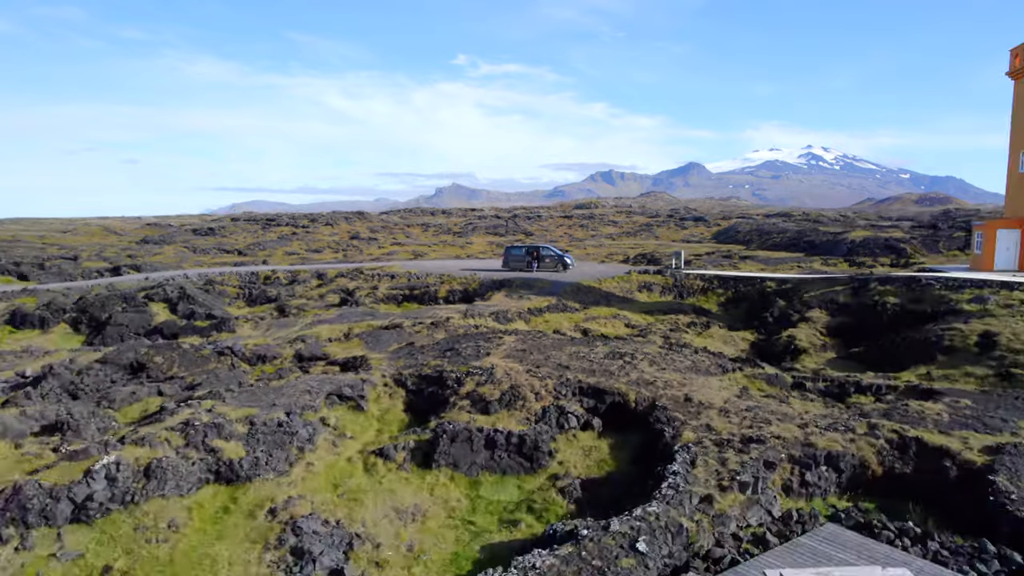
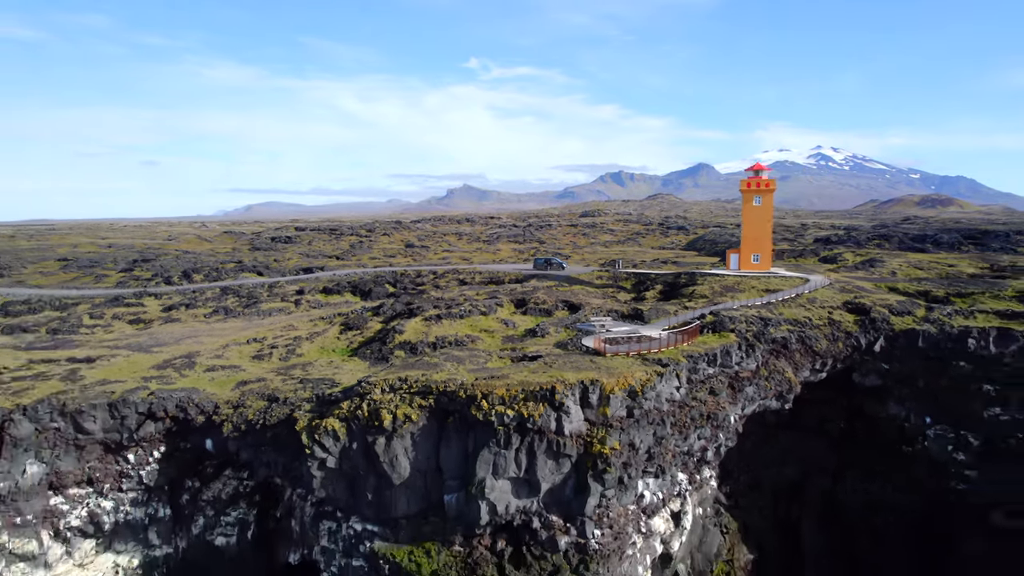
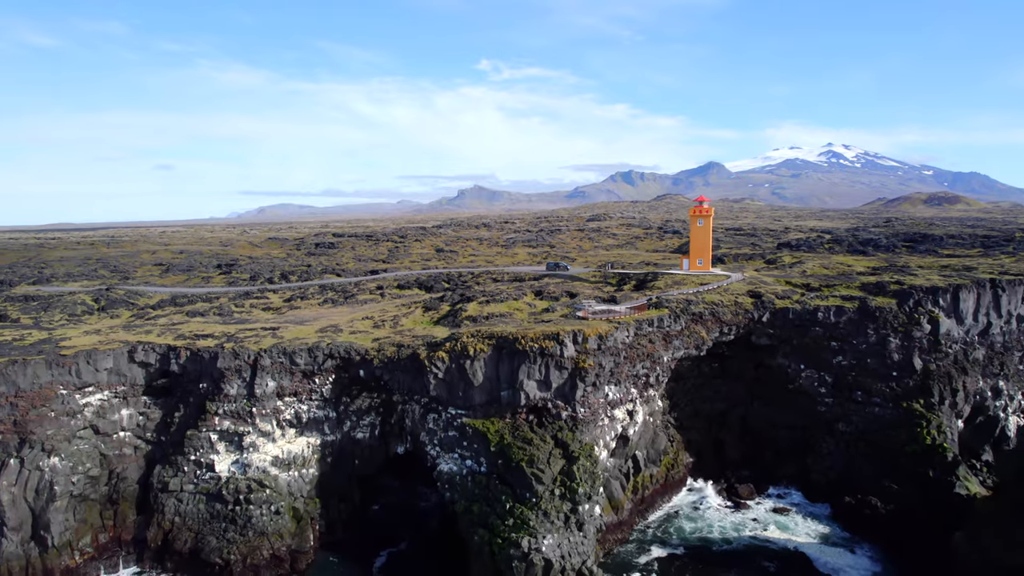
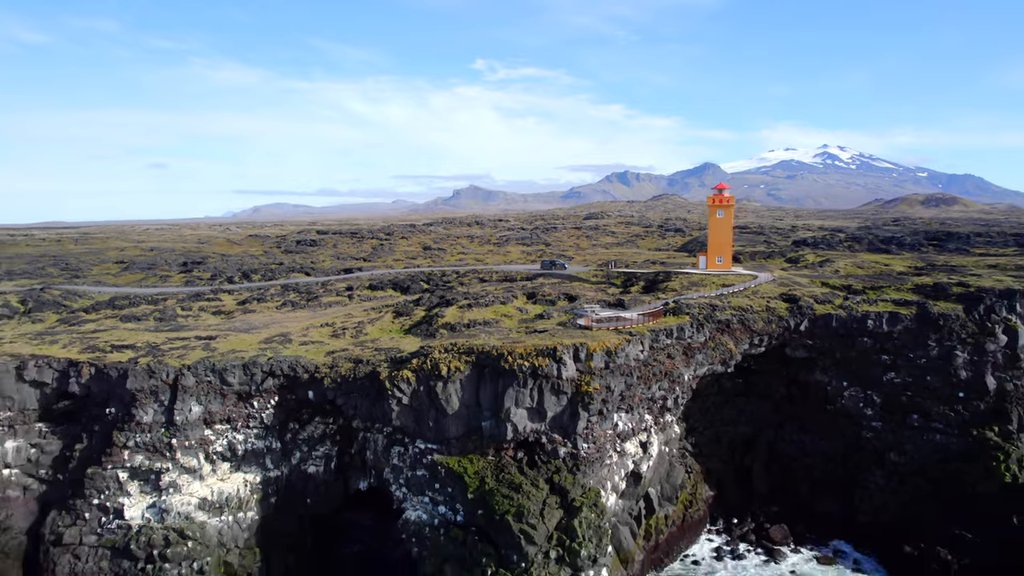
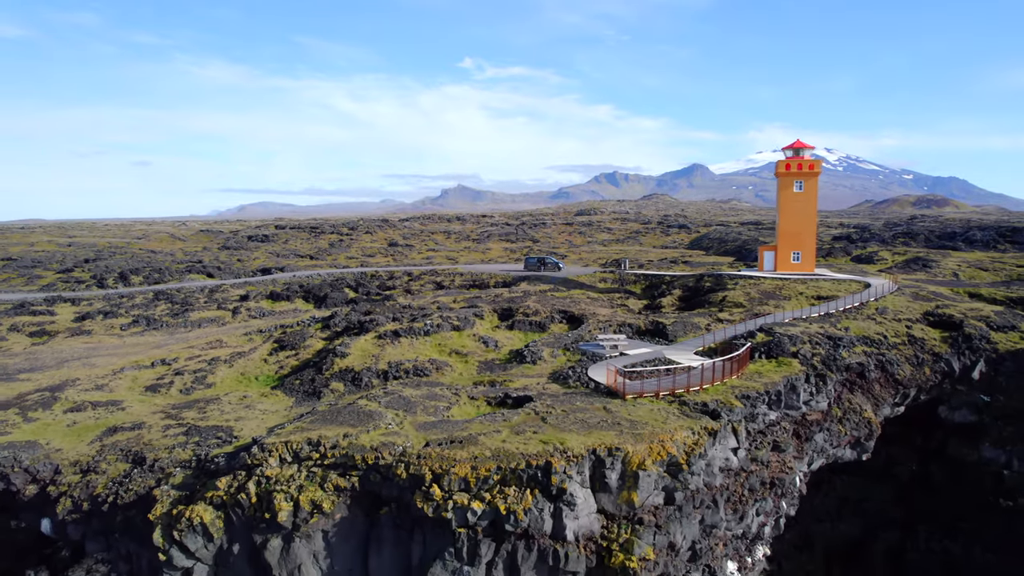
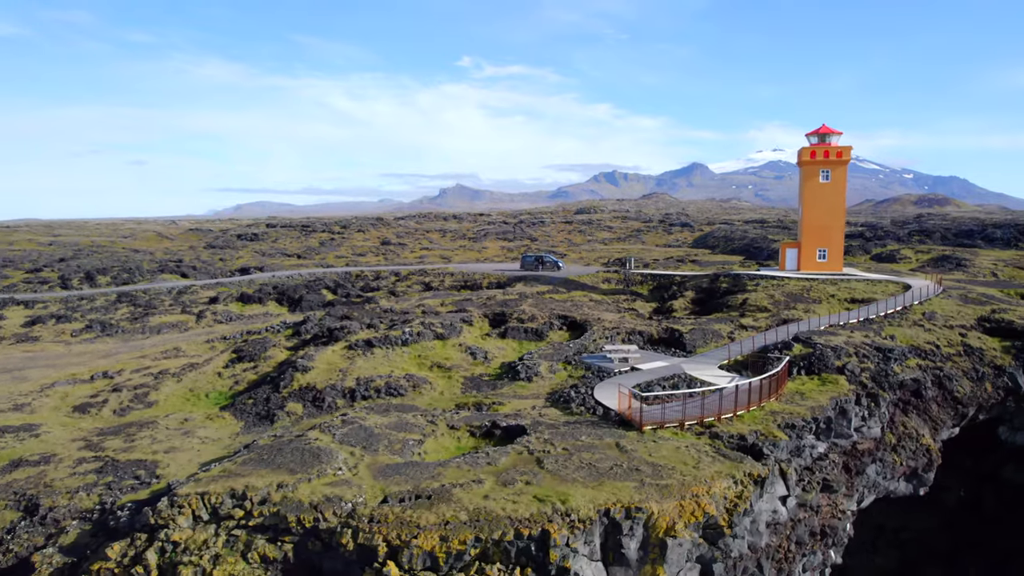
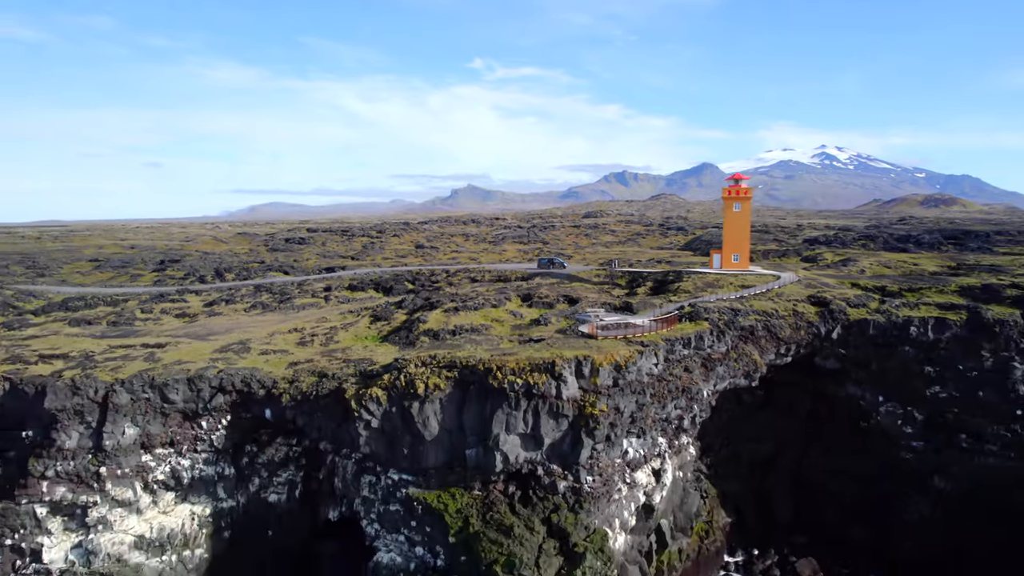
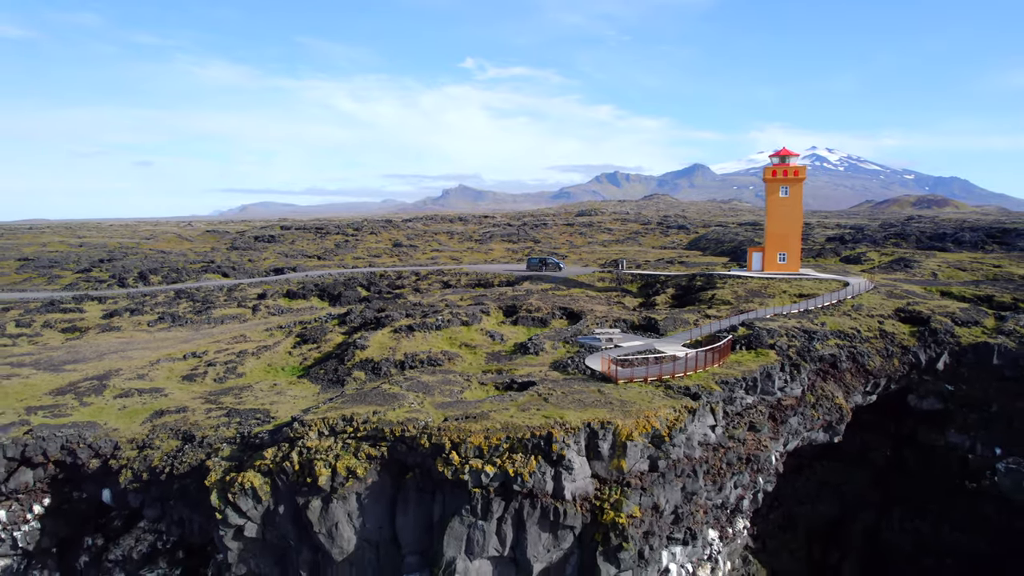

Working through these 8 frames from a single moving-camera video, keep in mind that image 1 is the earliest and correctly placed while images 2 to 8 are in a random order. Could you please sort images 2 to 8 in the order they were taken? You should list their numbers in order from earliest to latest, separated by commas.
6, 5, 8, 2, 7, 4, 3
